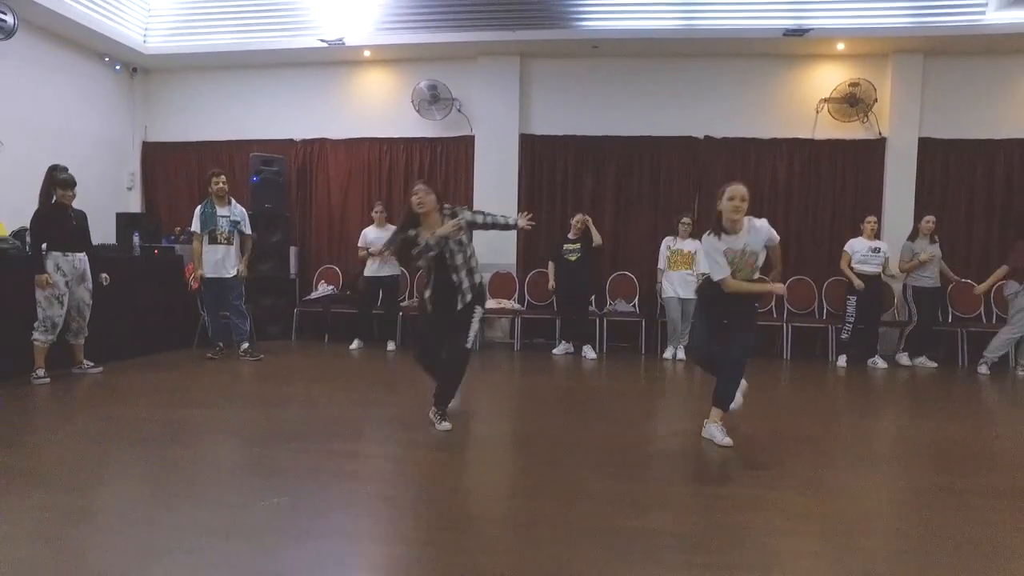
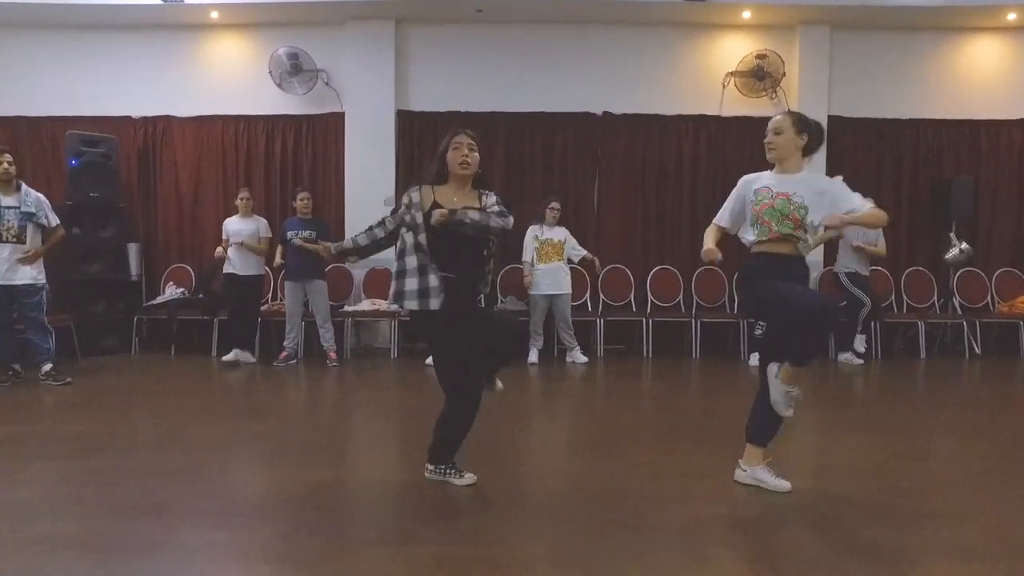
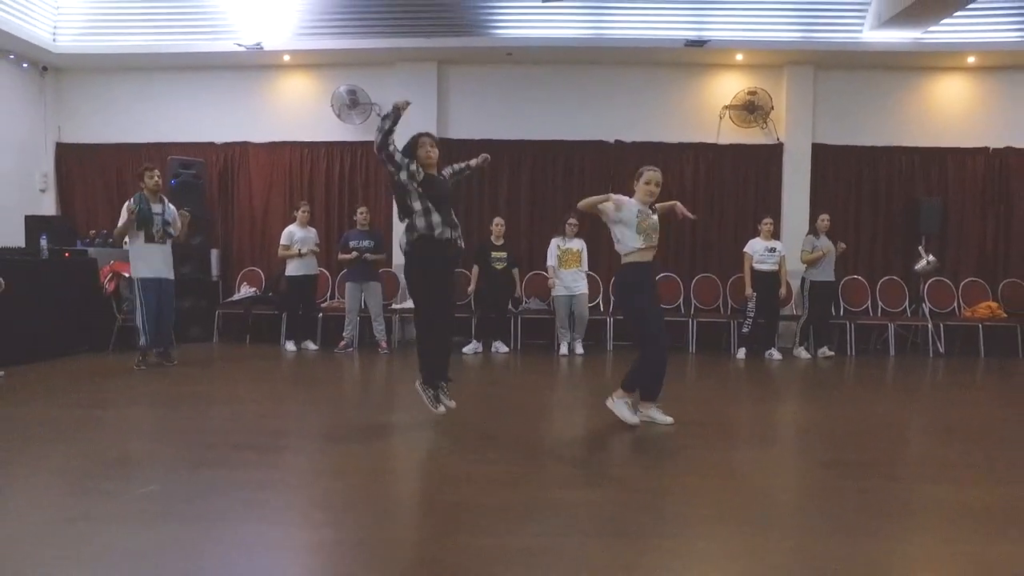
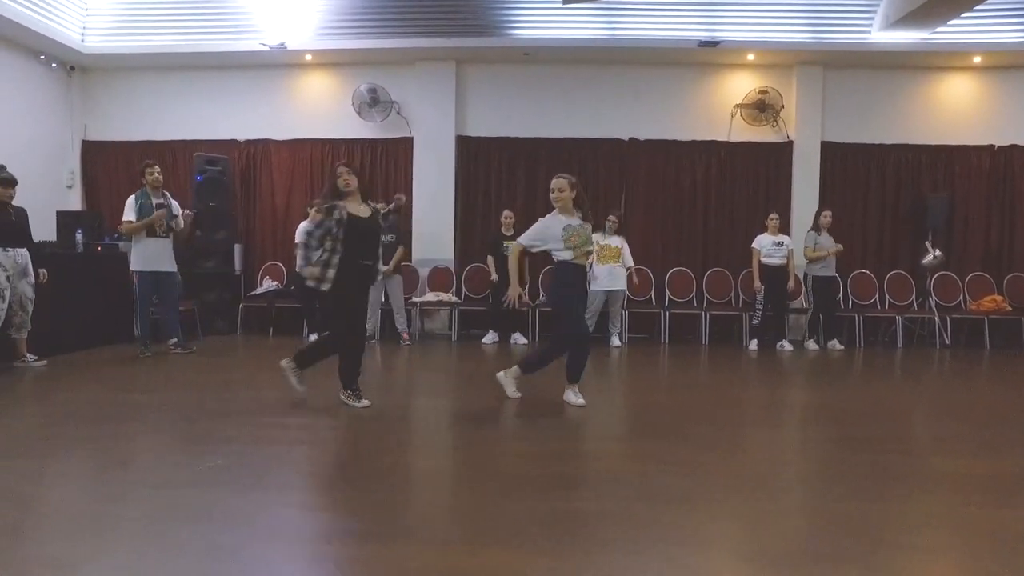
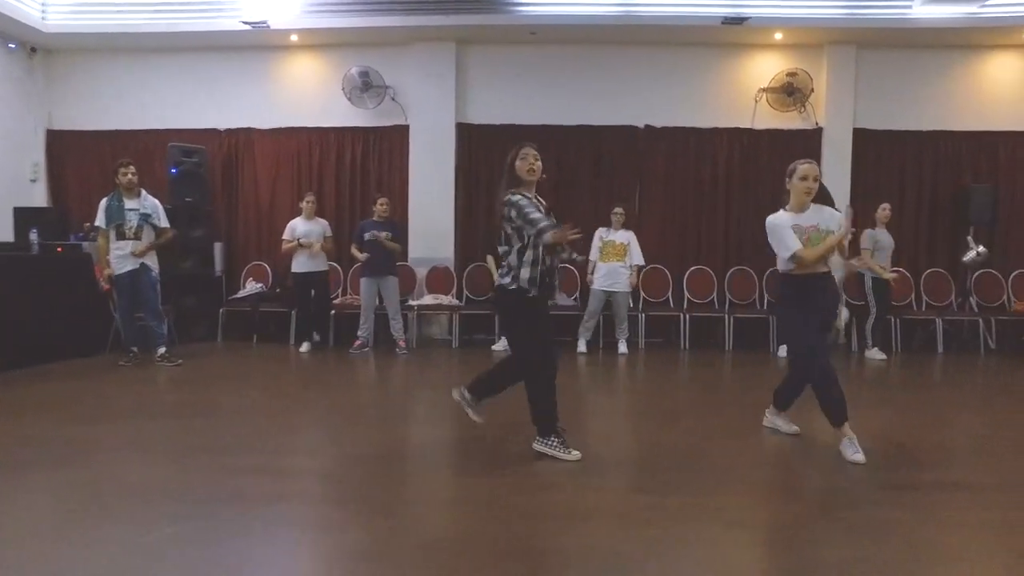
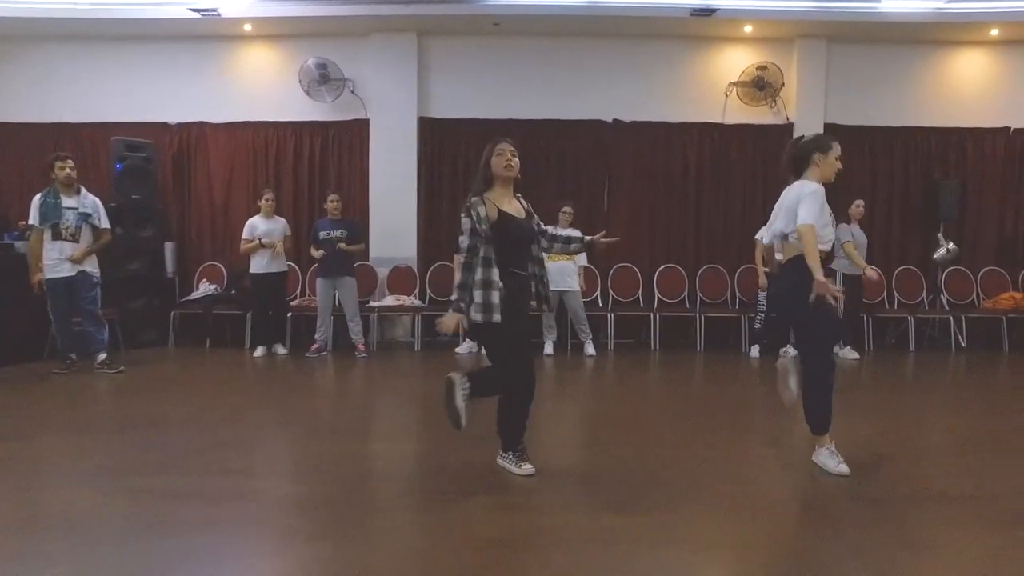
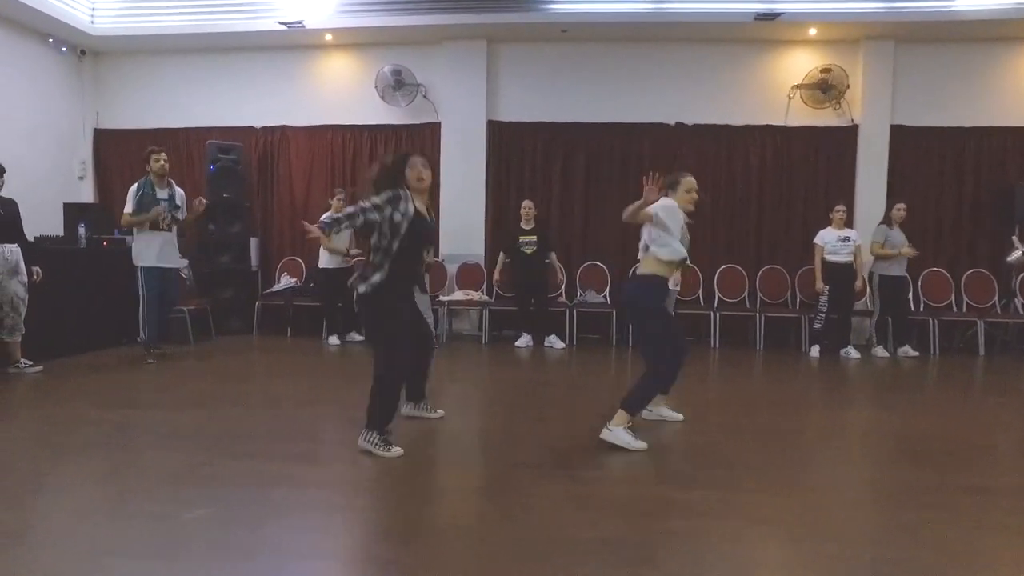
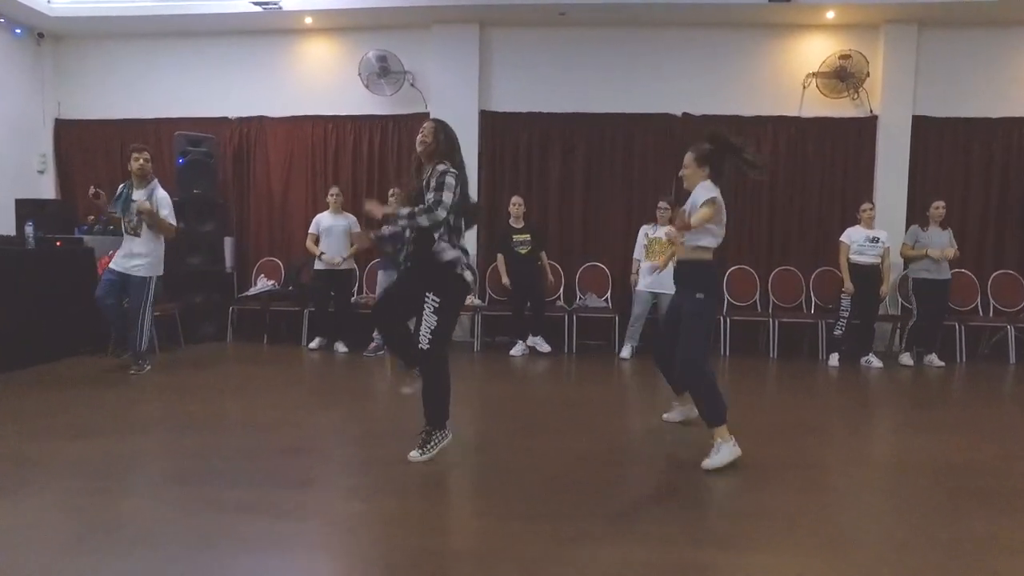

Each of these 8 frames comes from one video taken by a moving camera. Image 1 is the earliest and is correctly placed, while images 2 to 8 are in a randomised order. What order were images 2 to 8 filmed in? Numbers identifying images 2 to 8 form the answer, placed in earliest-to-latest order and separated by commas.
5, 6, 2, 3, 4, 7, 8
